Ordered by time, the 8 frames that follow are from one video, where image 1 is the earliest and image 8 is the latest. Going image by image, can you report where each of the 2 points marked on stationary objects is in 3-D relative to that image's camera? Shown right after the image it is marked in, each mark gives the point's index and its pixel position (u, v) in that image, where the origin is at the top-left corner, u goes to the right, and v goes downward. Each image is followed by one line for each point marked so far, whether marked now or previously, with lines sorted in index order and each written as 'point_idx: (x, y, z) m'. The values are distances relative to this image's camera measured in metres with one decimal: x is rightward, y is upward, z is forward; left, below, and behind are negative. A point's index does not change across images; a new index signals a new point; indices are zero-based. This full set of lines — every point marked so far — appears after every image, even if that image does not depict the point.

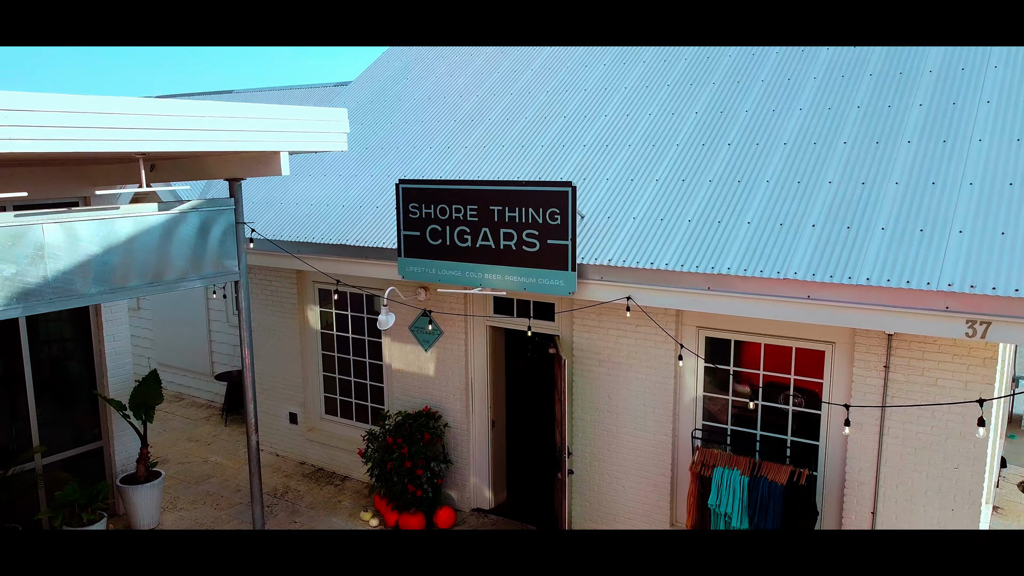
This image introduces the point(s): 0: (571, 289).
0: (+0.3, 0.0, +3.5) m
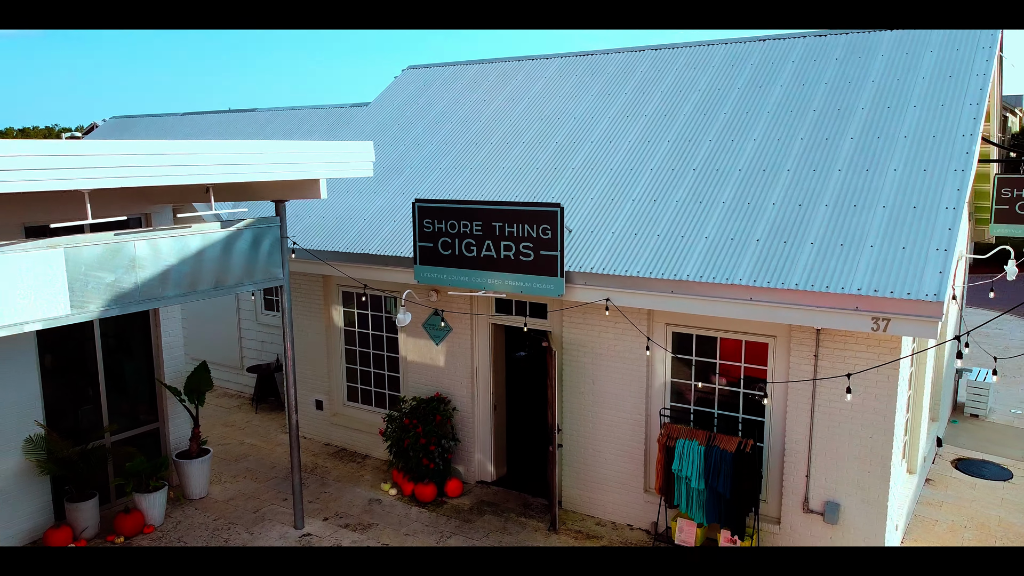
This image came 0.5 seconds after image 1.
0: (+0.3, 0.0, +4.3) m
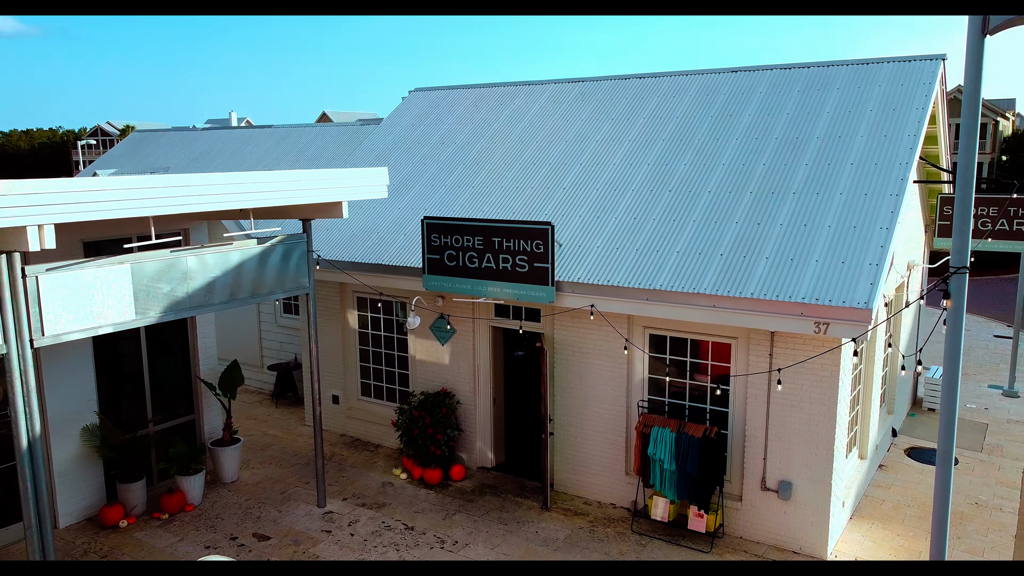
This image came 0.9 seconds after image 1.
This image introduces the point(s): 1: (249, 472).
0: (+0.3, -0.1, +4.9) m
1: (-2.2, -1.5, +5.9) m
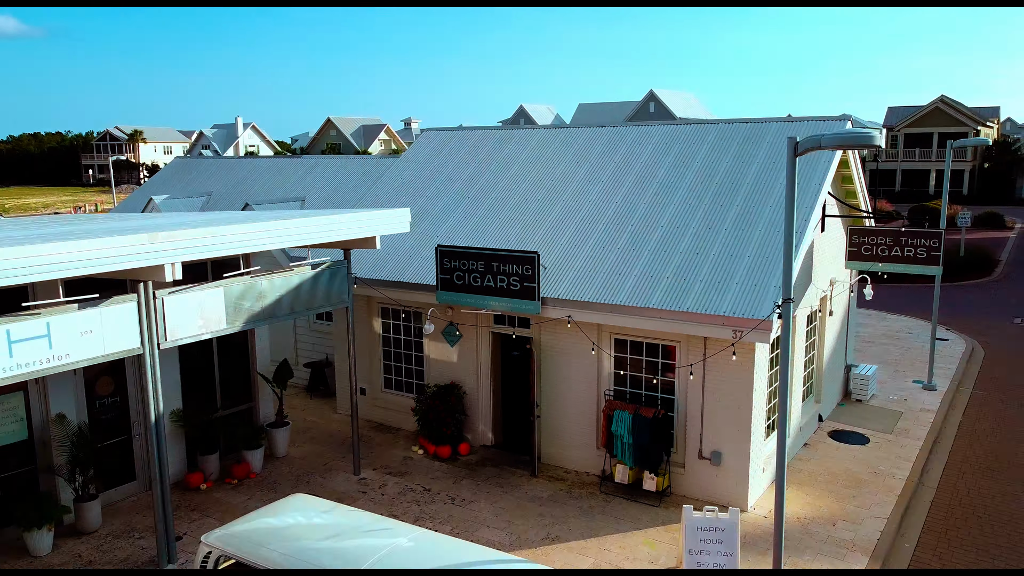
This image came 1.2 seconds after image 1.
0: (+0.2, -0.2, +6.3) m
1: (-2.2, -1.7, +7.3) m
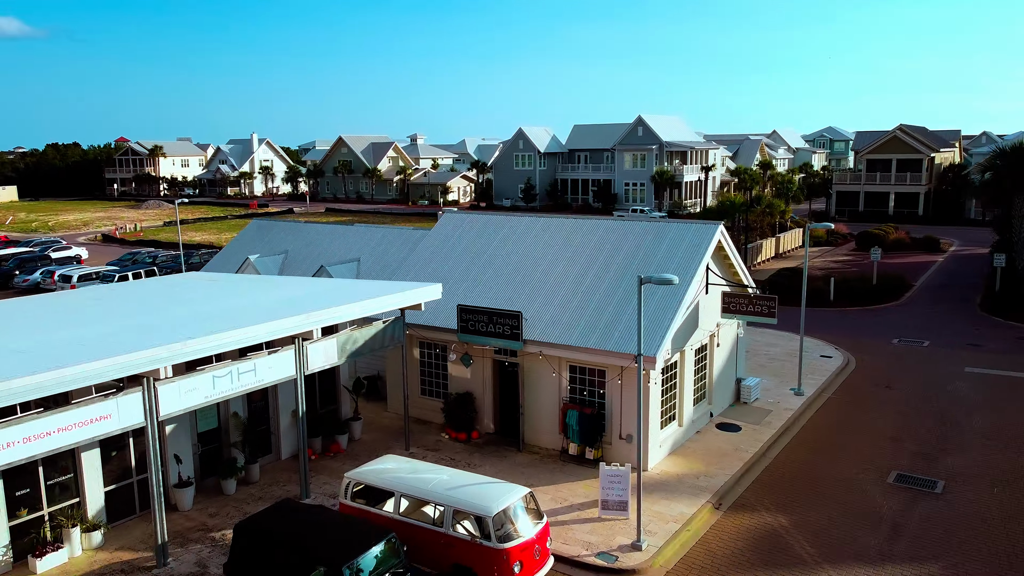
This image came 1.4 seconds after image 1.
0: (+0.1, -0.9, +10.2) m
1: (-2.3, -2.3, +11.1) m
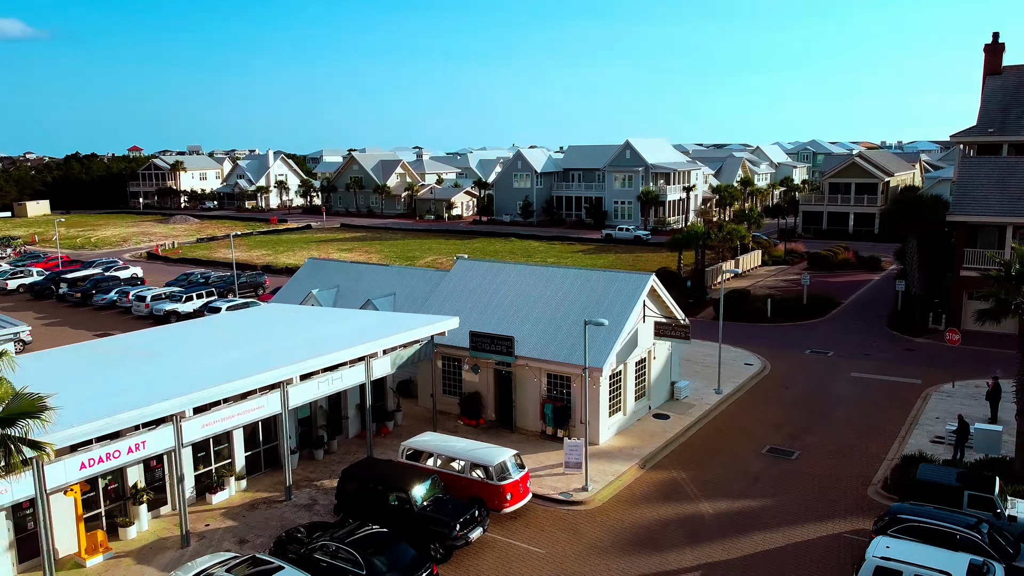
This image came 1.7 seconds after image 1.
0: (0.0, -1.6, +14.9) m
1: (-2.4, -3.0, +15.8) m
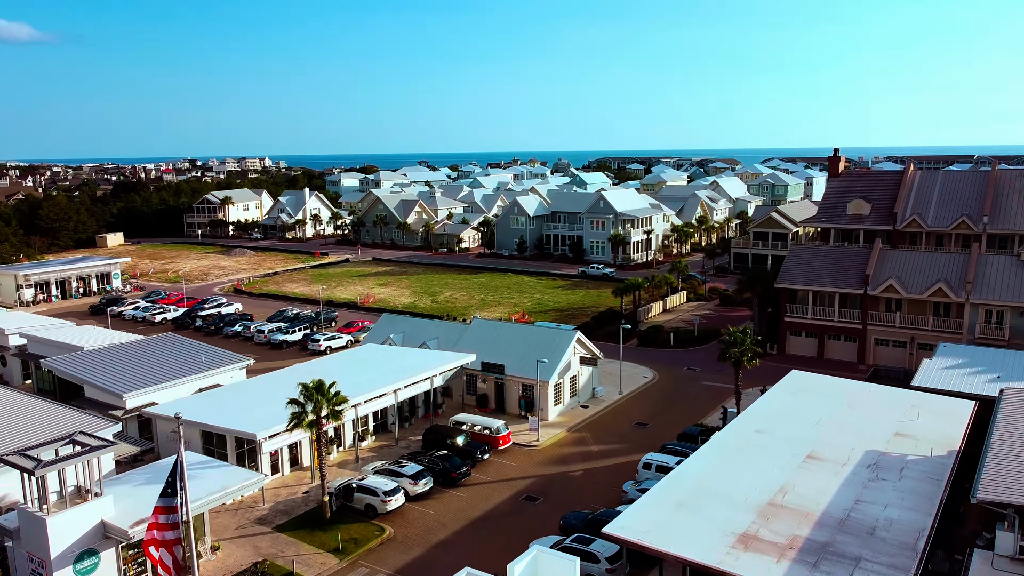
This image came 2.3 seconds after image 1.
0: (-0.3, -3.7, +28.6) m
1: (-2.8, -5.1, +29.6) m
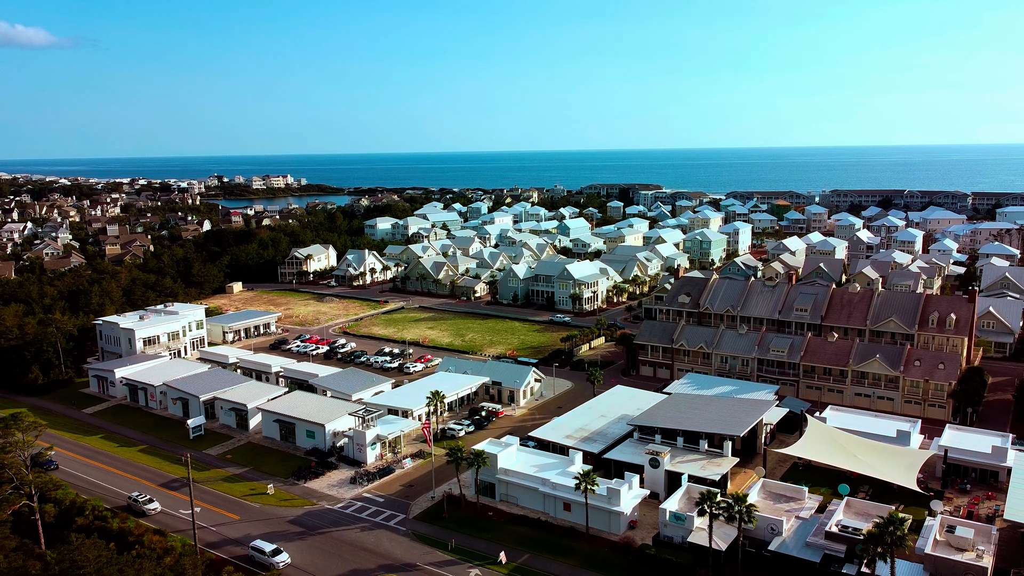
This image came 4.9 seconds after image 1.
0: (-1.0, -9.5, +66.6) m
1: (-3.5, -11.0, +67.6) m
